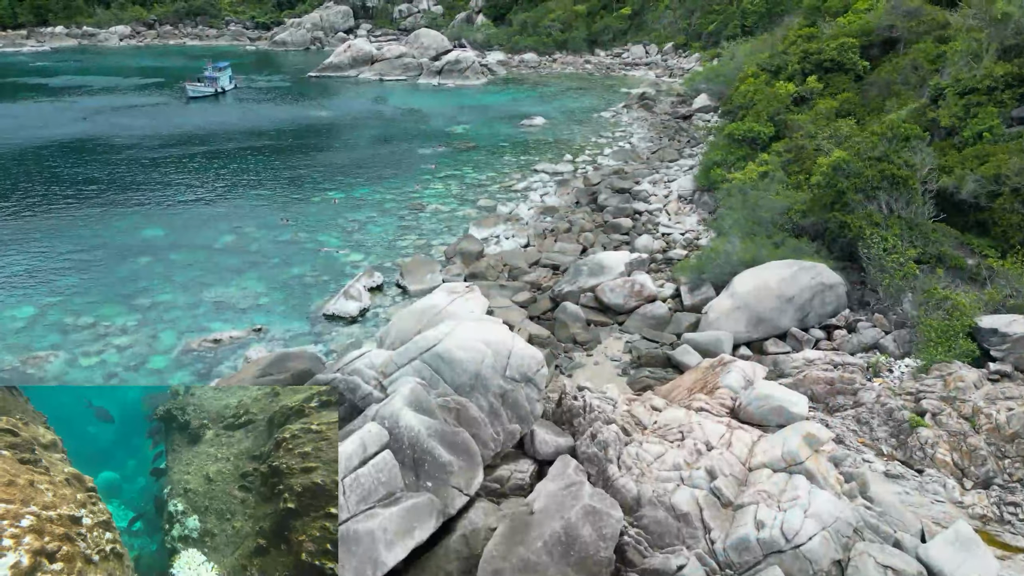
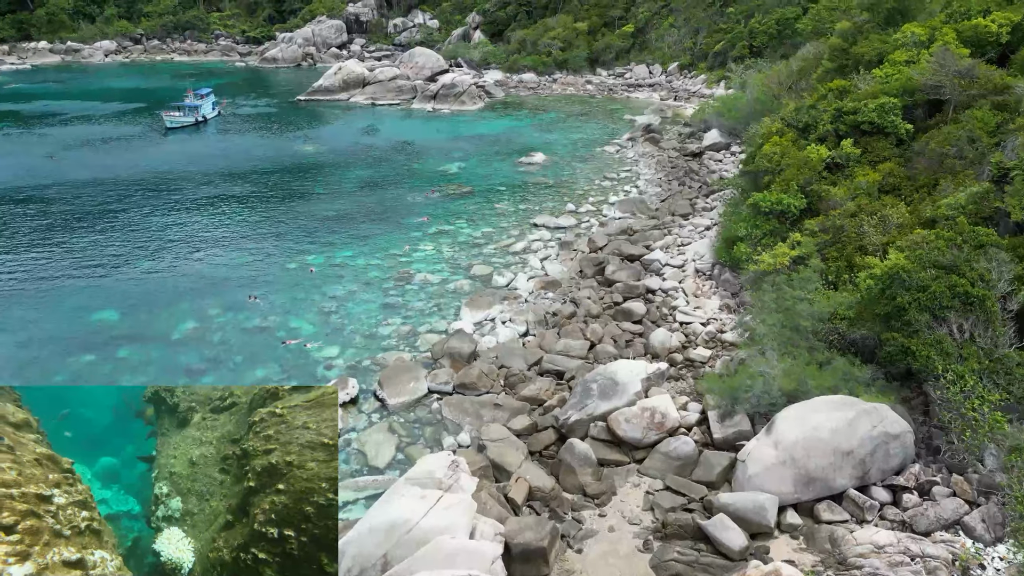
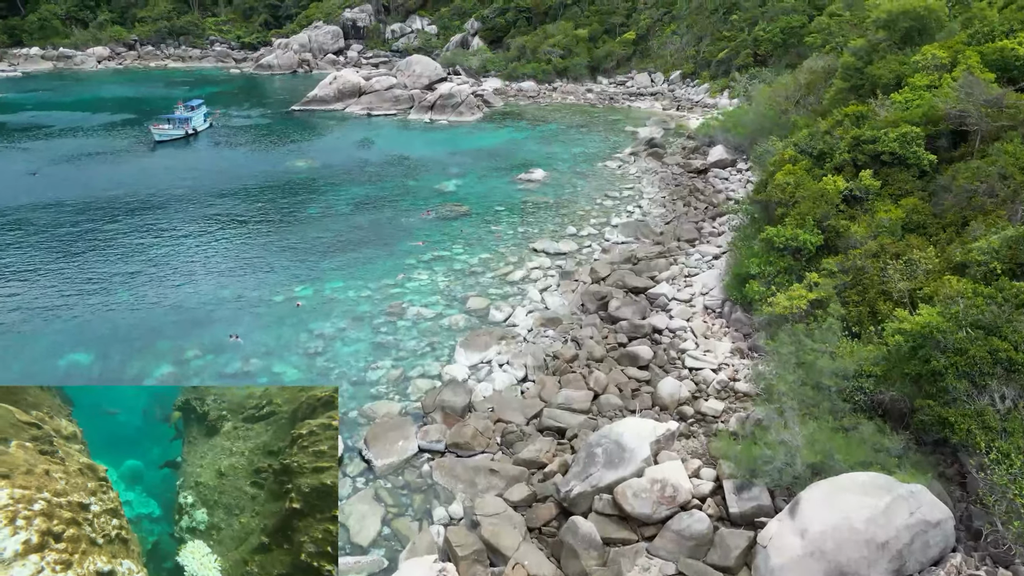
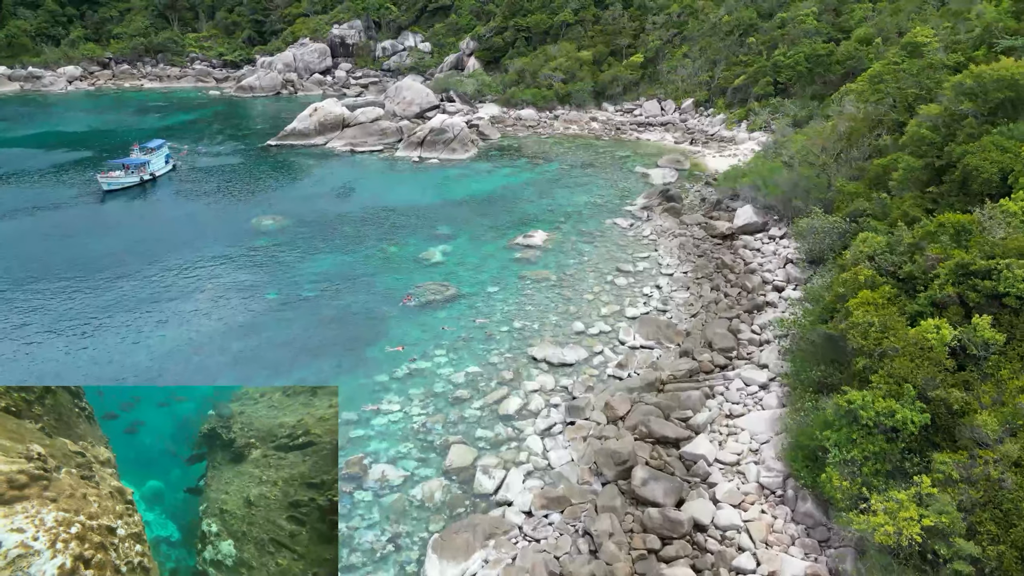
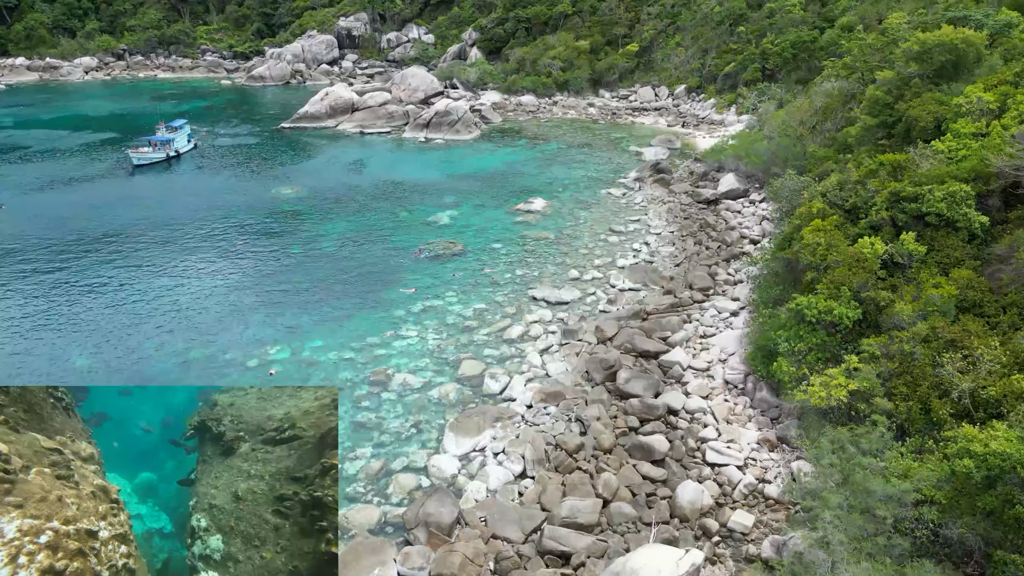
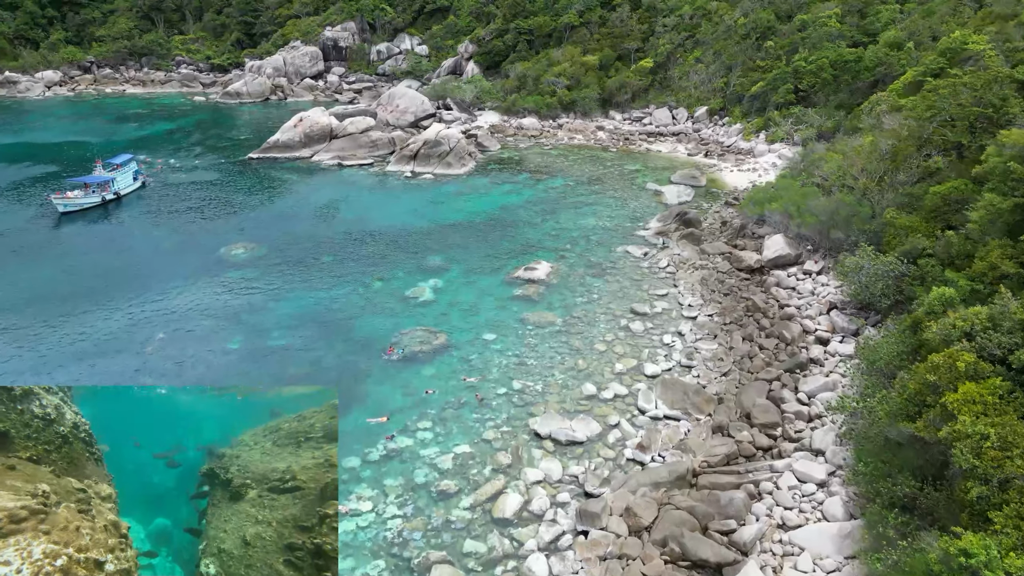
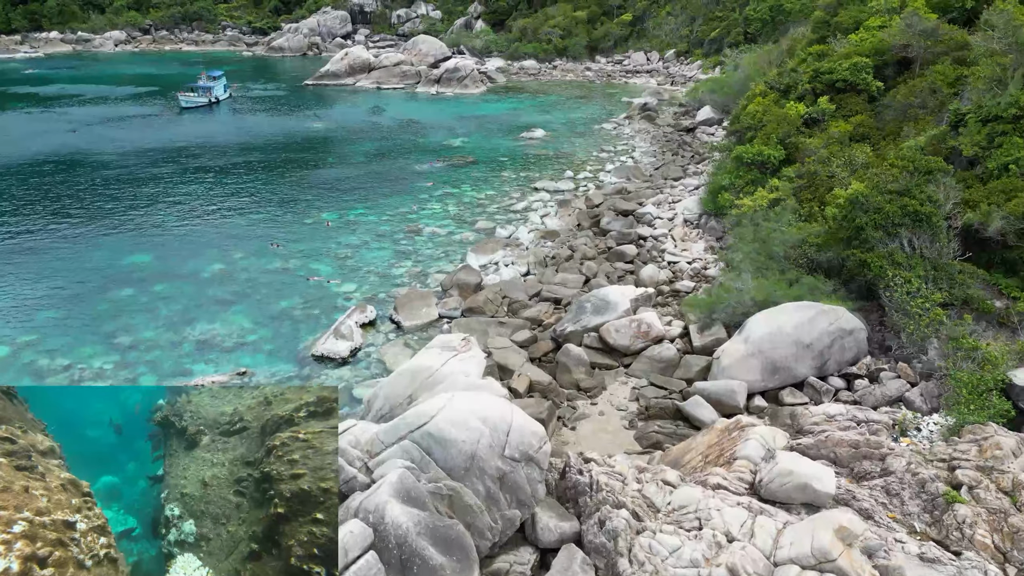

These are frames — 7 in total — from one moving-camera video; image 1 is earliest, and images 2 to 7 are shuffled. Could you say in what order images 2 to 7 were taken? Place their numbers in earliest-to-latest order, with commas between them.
7, 2, 3, 5, 4, 6
